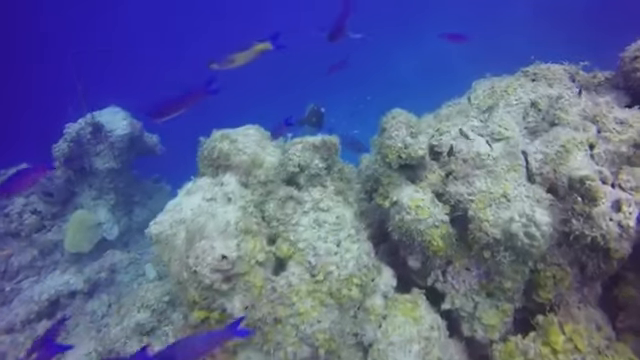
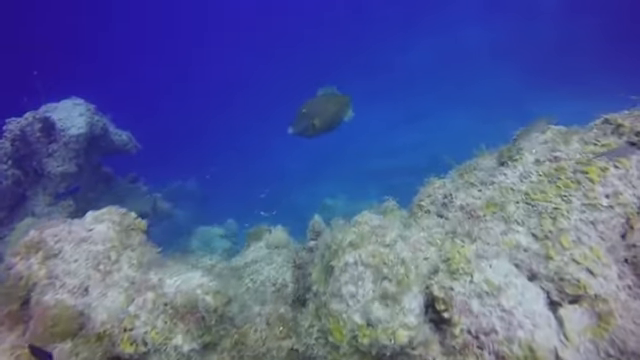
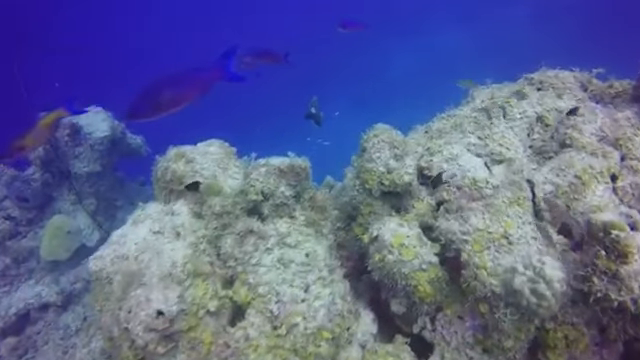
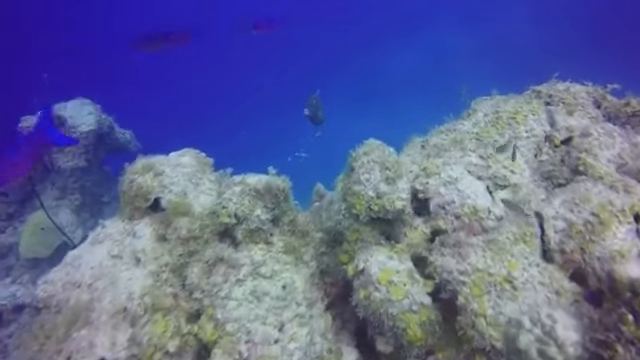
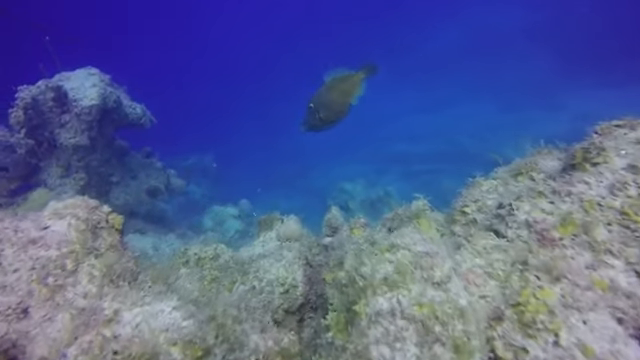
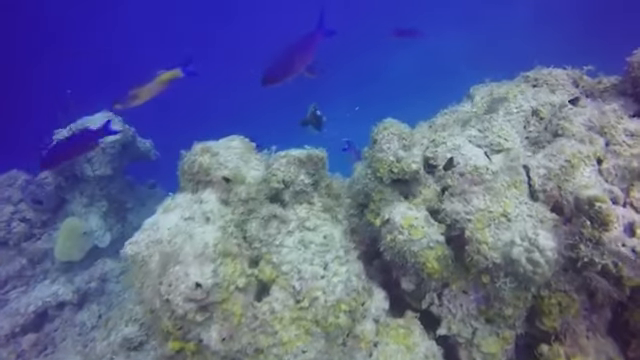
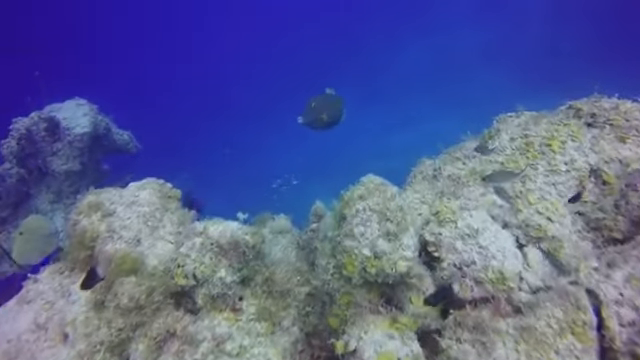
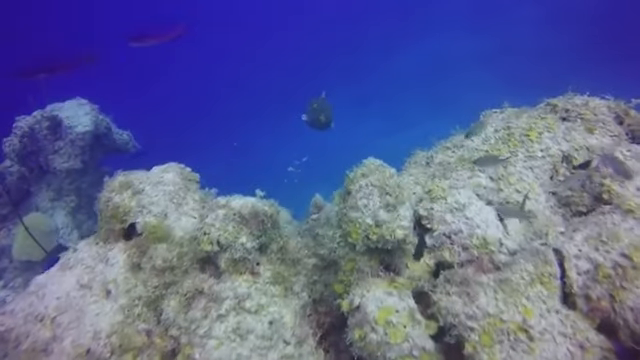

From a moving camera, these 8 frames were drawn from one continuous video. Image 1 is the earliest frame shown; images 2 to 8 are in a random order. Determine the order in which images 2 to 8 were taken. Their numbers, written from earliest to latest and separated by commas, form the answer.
6, 3, 4, 8, 7, 2, 5
